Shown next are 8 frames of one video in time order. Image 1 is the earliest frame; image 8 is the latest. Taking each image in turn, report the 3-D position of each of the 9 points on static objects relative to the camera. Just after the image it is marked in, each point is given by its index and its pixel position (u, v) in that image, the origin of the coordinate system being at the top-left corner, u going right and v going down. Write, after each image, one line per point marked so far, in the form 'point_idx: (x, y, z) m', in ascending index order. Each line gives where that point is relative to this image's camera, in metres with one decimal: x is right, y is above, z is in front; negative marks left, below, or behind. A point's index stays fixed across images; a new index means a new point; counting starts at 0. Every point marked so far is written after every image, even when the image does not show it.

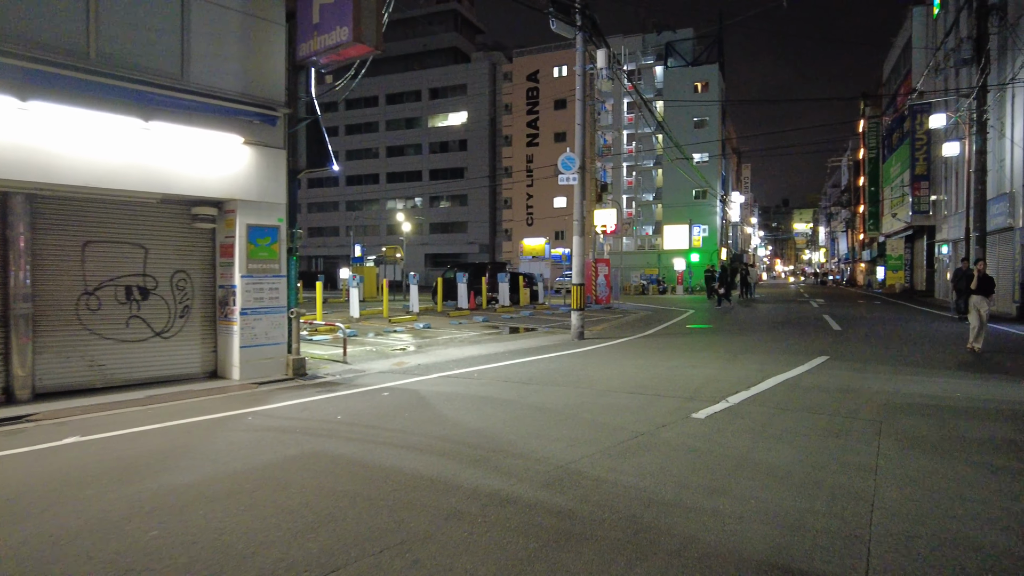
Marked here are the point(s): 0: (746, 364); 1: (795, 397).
0: (+3.7, -1.2, +10.2) m
1: (+3.2, -1.2, +7.5) m
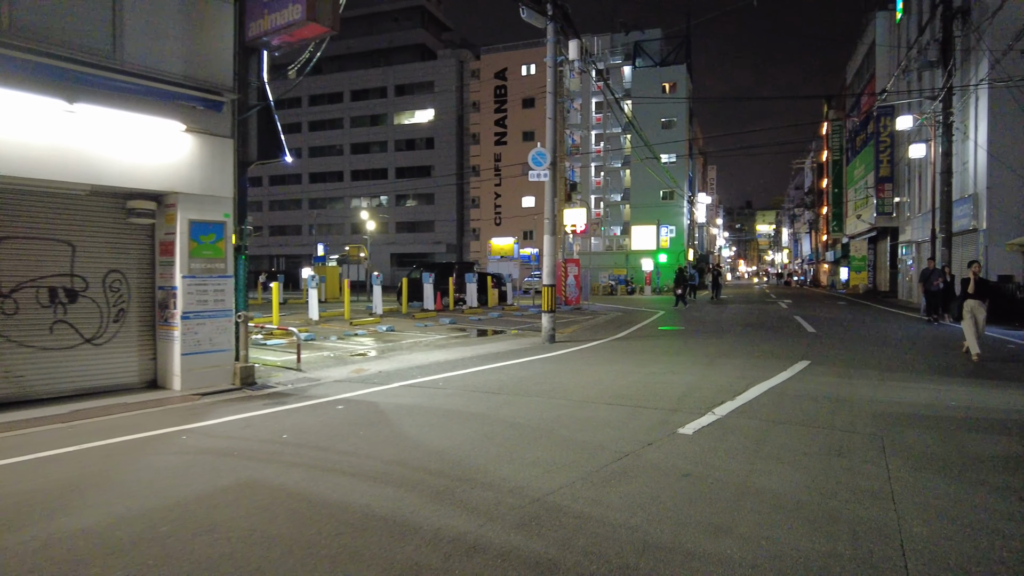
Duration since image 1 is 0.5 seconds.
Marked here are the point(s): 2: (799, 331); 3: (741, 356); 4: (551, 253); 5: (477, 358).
0: (+3.2, -1.2, +9.7) m
1: (+2.9, -1.3, +6.9) m
2: (+6.8, -1.0, +15.5) m
3: (+3.9, -1.2, +11.3) m
4: (+0.9, +0.7, +14.4) m
5: (-0.6, -1.3, +12.2) m
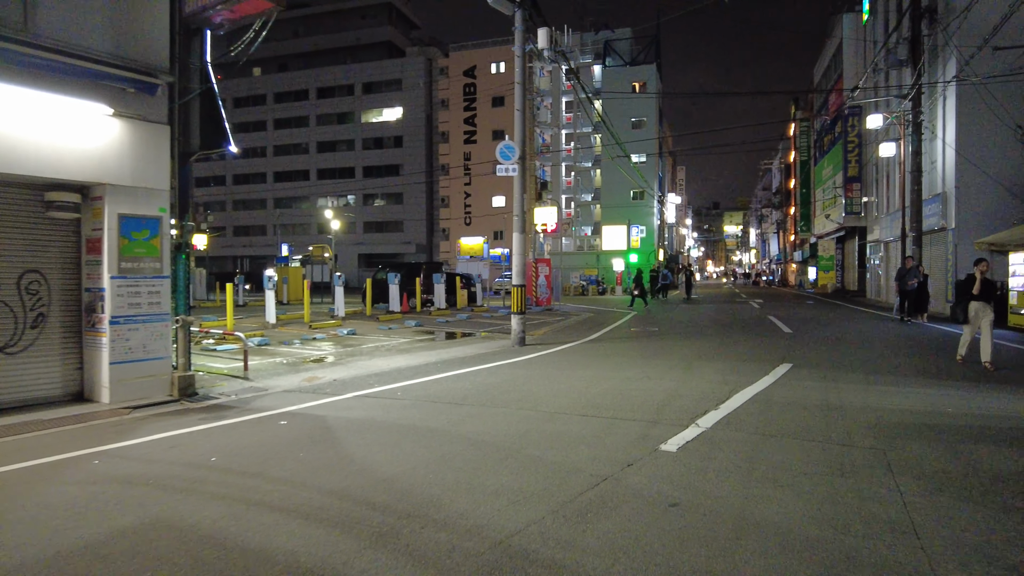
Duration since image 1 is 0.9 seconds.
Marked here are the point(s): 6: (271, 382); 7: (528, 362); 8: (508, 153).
0: (+2.7, -1.2, +9.1) m
1: (+2.5, -1.3, +6.4) m
2: (+6.0, -1.0, +15.1) m
3: (+3.4, -1.2, +10.7) m
4: (+0.2, +0.7, +13.8) m
5: (-1.2, -1.3, +11.5) m
6: (-3.6, -1.4, +9.9) m
7: (+0.3, -1.2, +10.9) m
8: (-0.1, +2.8, +13.5) m
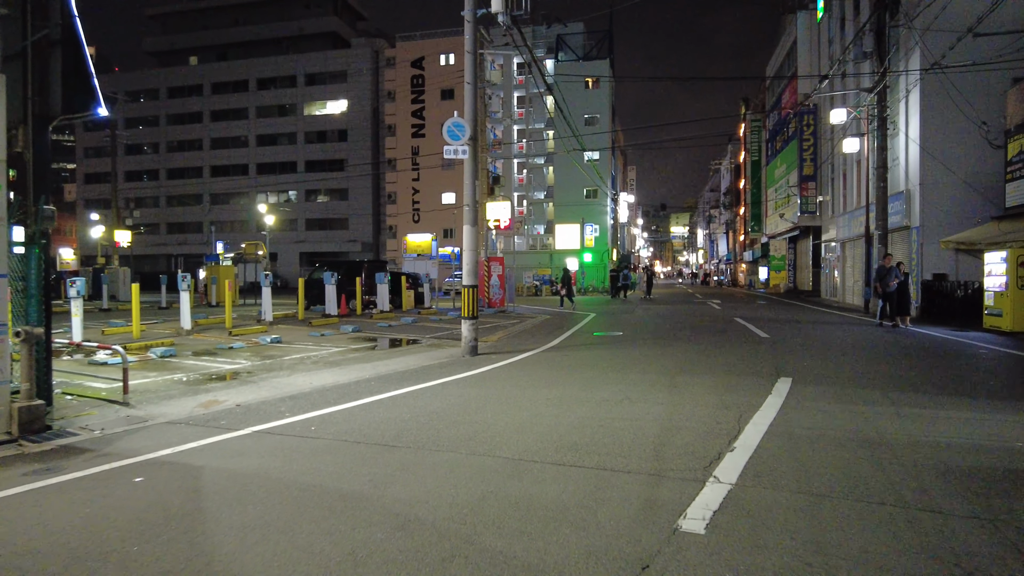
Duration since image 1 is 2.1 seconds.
0: (+2.2, -1.2, +7.5) m
1: (+2.2, -1.3, +4.8) m
2: (+5.0, -1.0, +13.7) m
3: (+2.7, -1.2, +9.2) m
4: (-0.7, +0.7, +12.0) m
5: (-2.0, -1.3, +9.6) m
6: (-4.2, -1.4, +7.8) m
7: (-0.4, -1.3, +9.1) m
8: (-1.0, +2.8, +11.7) m
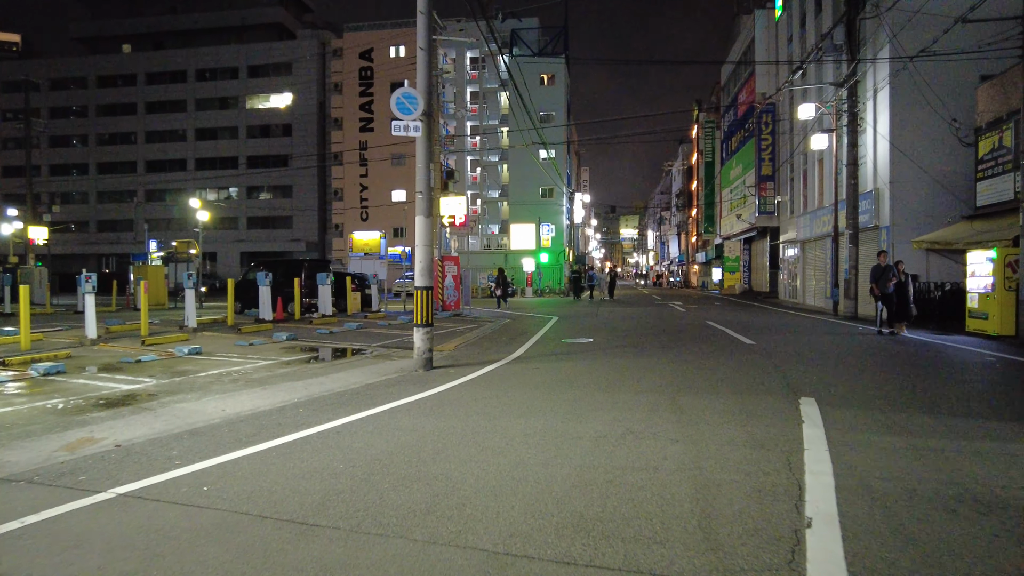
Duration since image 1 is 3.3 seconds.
0: (+1.9, -1.2, +6.0) m
1: (+2.1, -1.3, +3.2) m
2: (+4.3, -1.1, +12.4) m
3: (+2.3, -1.2, +7.7) m
4: (-1.3, +0.7, +10.2) m
5: (-2.4, -1.4, +7.7) m
6: (-4.5, -1.4, +5.8) m
7: (-0.8, -1.3, +7.4) m
8: (-1.6, +2.7, +9.9) m
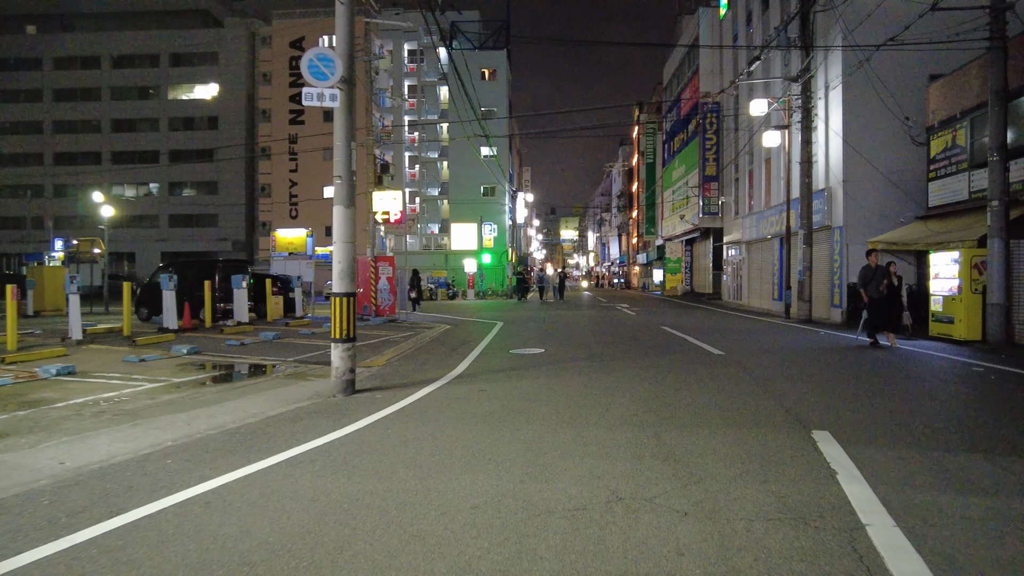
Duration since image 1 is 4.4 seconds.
0: (+1.5, -1.3, +4.5) m
1: (+2.0, -1.4, +1.7) m
2: (+3.3, -1.1, +11.1) m
3: (+1.8, -1.3, +6.2) m
4: (-2.1, +0.6, +8.4) m
5: (-2.9, -1.5, +5.8) m
6: (-4.9, -1.5, +3.7) m
7: (-1.3, -1.4, +5.6) m
8: (-2.3, +2.7, +8.1) m
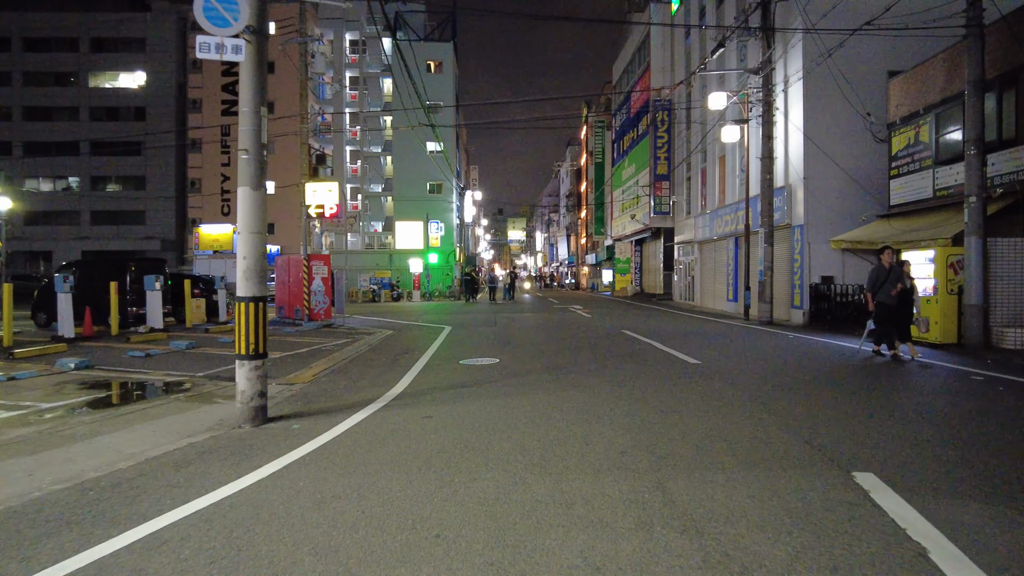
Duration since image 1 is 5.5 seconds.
0: (+1.3, -1.3, +3.1) m
1: (+2.0, -1.4, +0.4) m
2: (+2.5, -1.1, +9.8) m
3: (+1.4, -1.3, +4.8) m
4: (-2.6, +0.6, +6.7) m
5: (-3.2, -1.5, +4.1) m
6: (-5.0, -1.6, +1.8) m
7: (-1.6, -1.4, +4.0) m
8: (-2.8, +2.6, +6.4) m
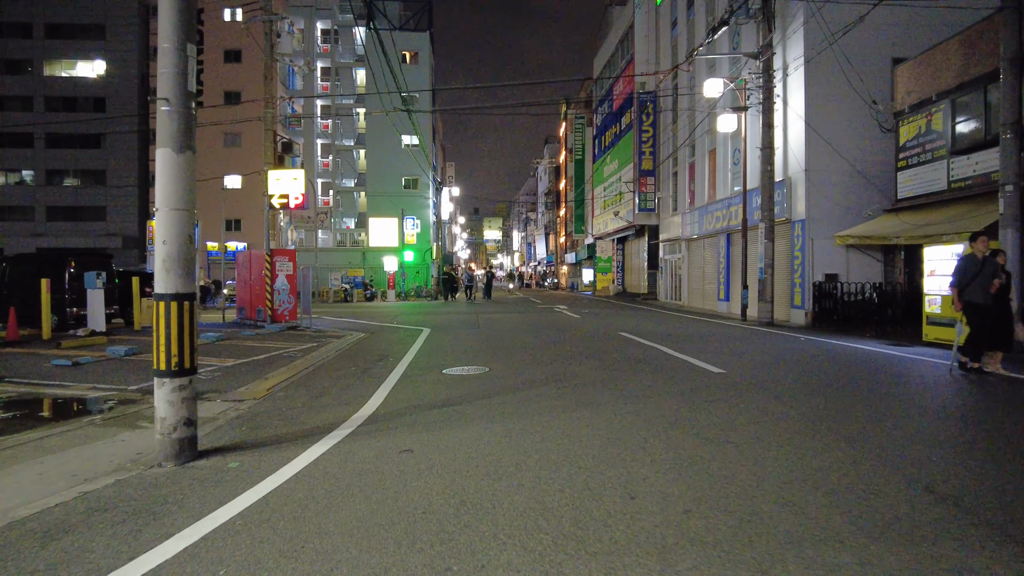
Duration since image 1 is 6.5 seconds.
0: (+1.5, -1.3, +1.6) m
1: (+2.3, -1.3, -1.1) m
2: (+2.5, -1.1, +8.3) m
3: (+1.6, -1.2, +3.3) m
4: (-2.5, +0.6, +5.1) m
5: (-3.0, -1.4, +2.4) m
6: (-4.7, -1.5, +0.1) m
7: (-1.4, -1.3, +2.4) m
8: (-2.7, +2.7, +4.8) m
